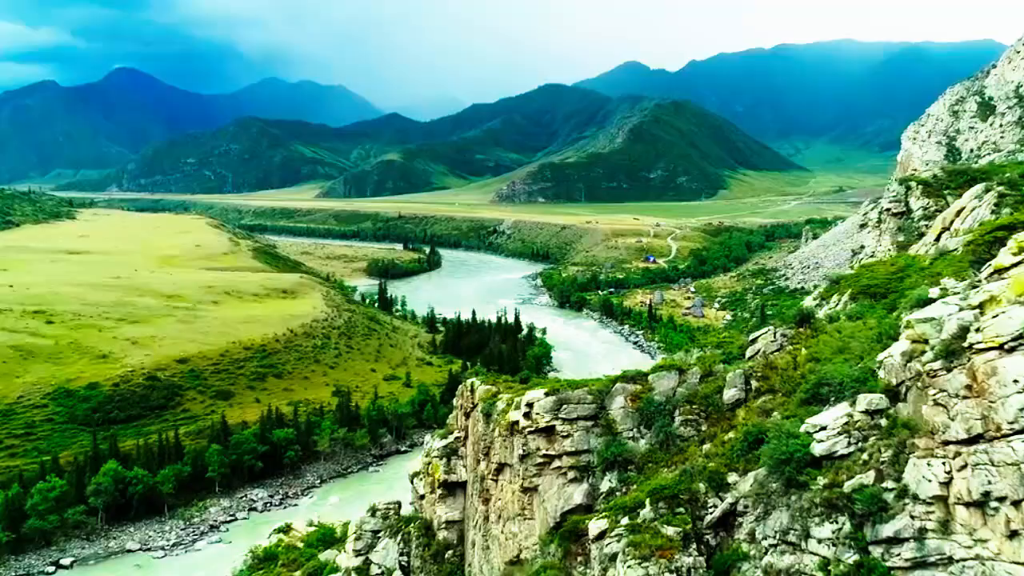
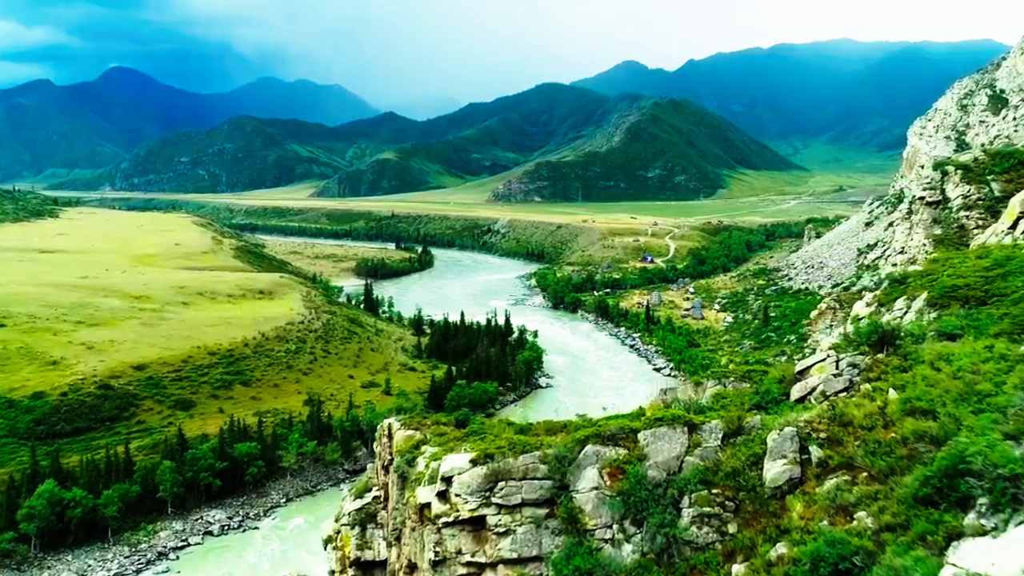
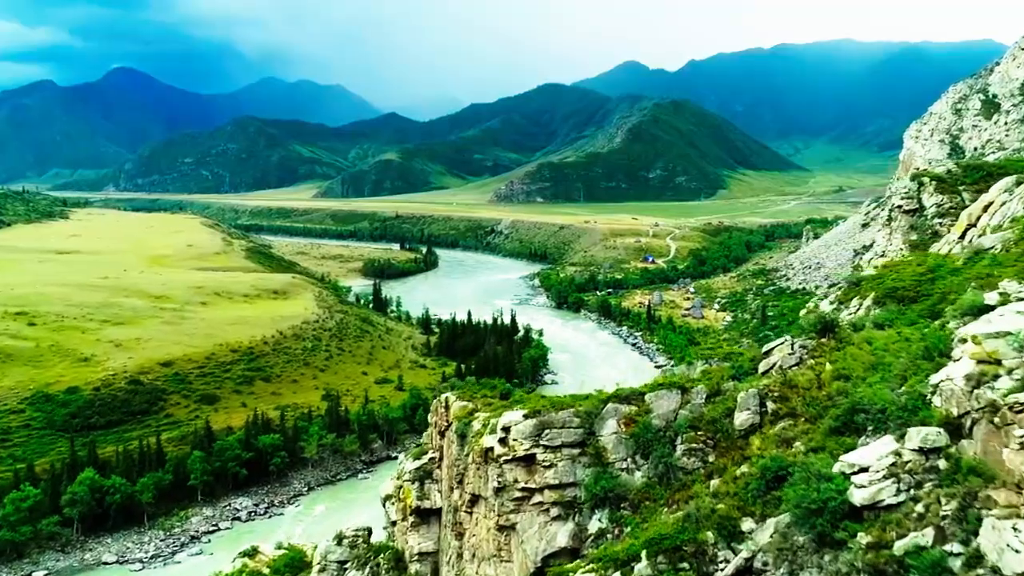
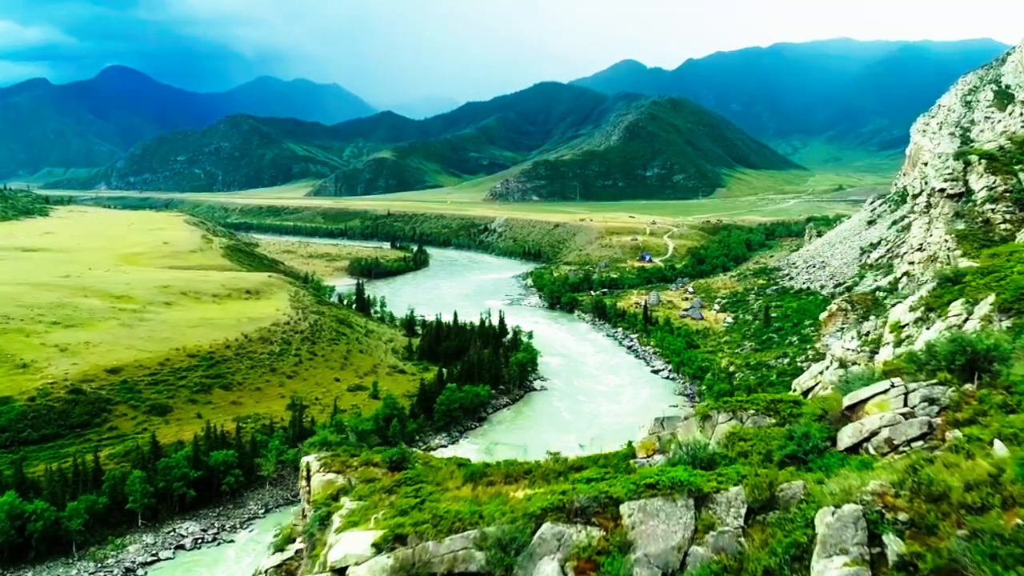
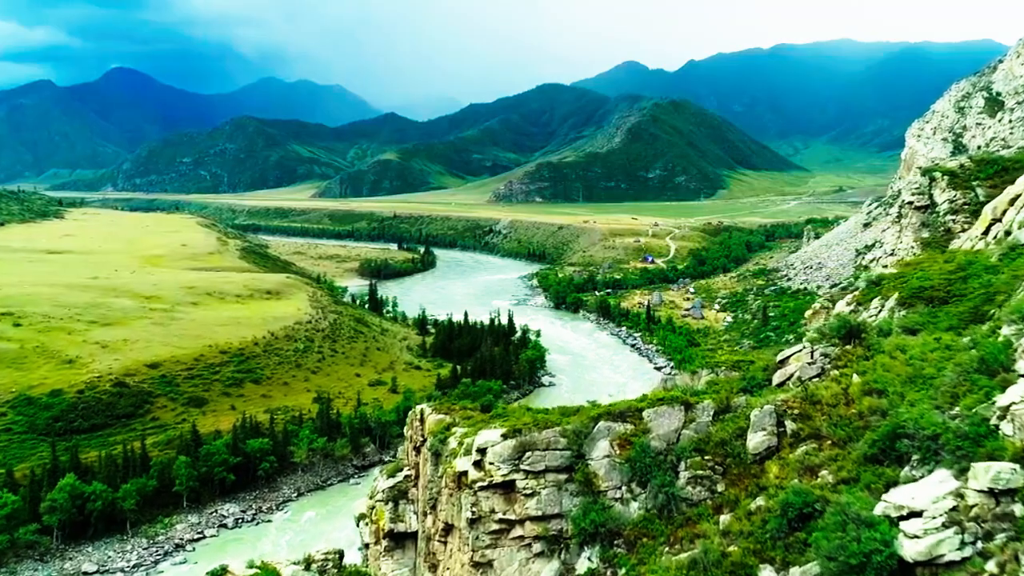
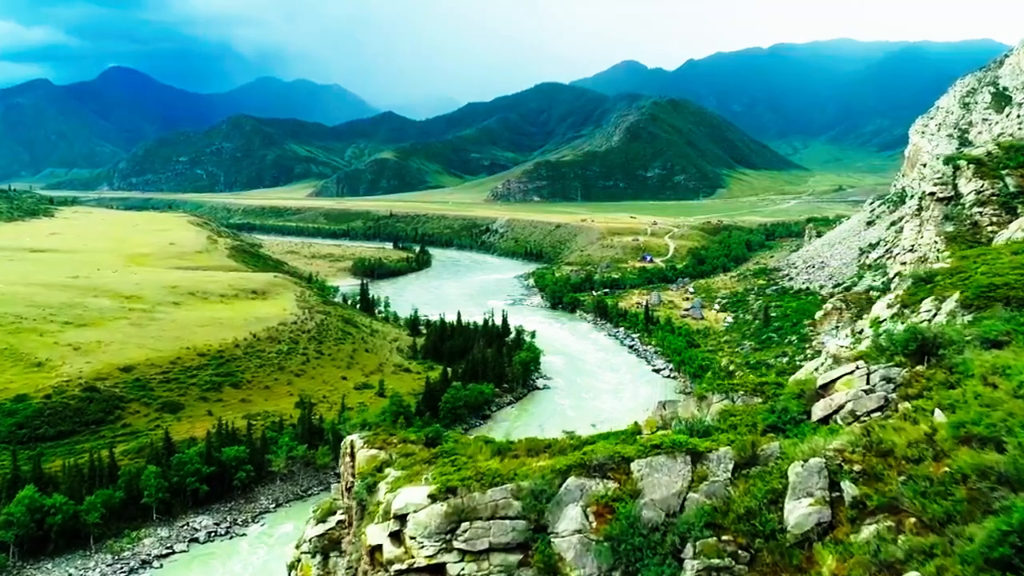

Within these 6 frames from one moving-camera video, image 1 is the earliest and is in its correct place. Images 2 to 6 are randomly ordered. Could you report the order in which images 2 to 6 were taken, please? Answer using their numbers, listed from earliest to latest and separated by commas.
3, 5, 2, 6, 4
